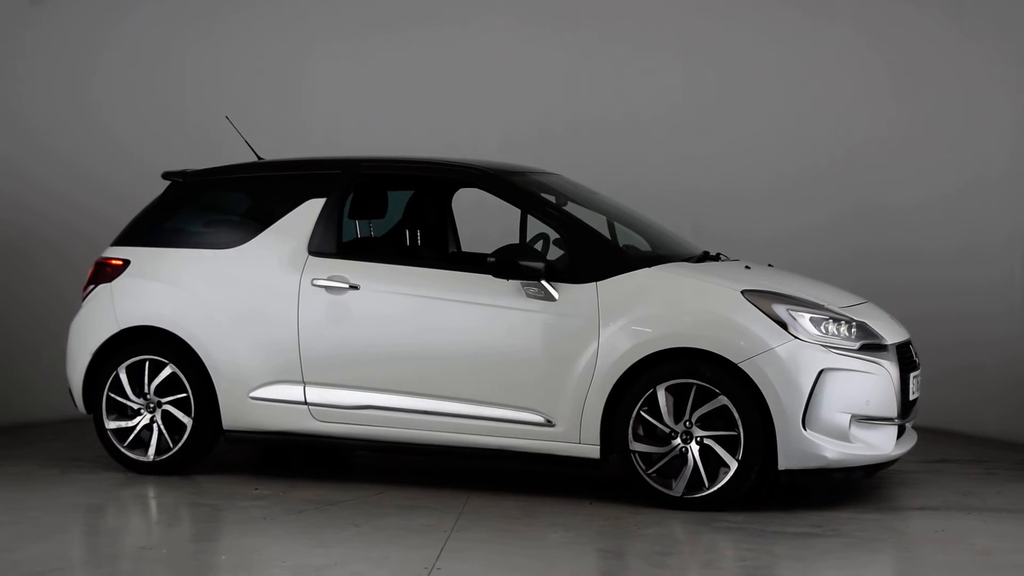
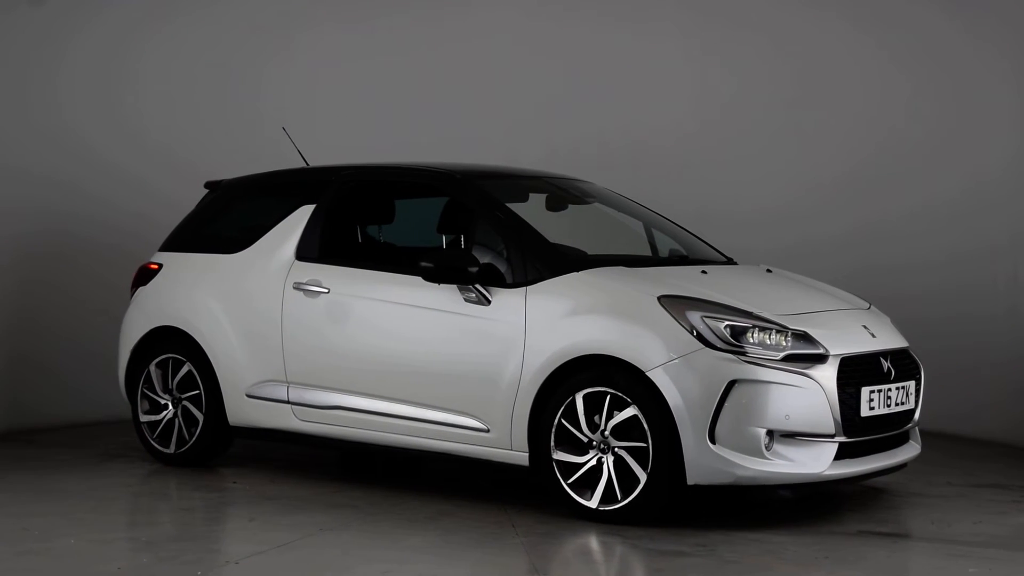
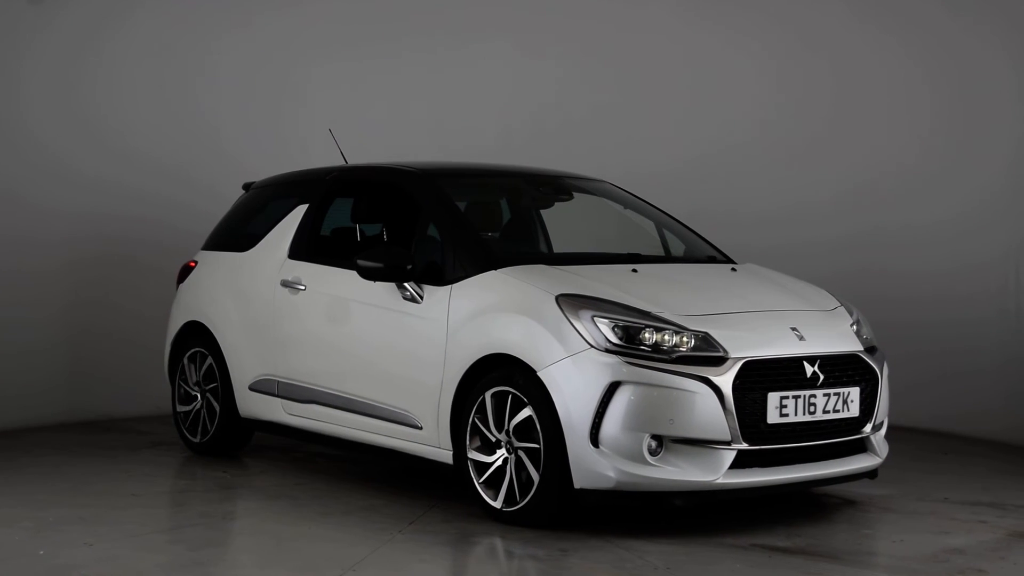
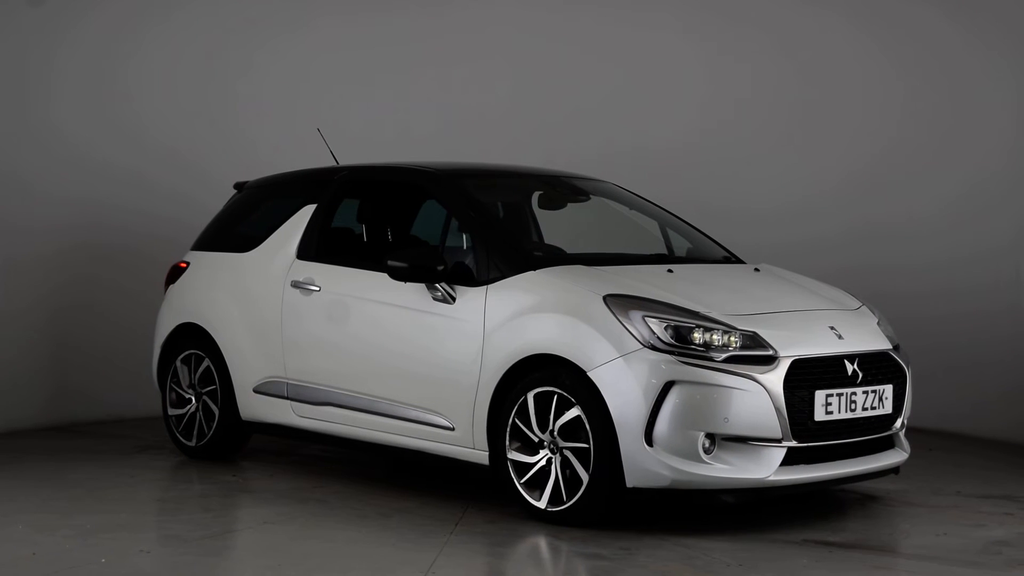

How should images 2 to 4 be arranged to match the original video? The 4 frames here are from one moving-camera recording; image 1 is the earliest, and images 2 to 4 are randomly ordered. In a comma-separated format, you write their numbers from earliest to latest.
2, 4, 3
